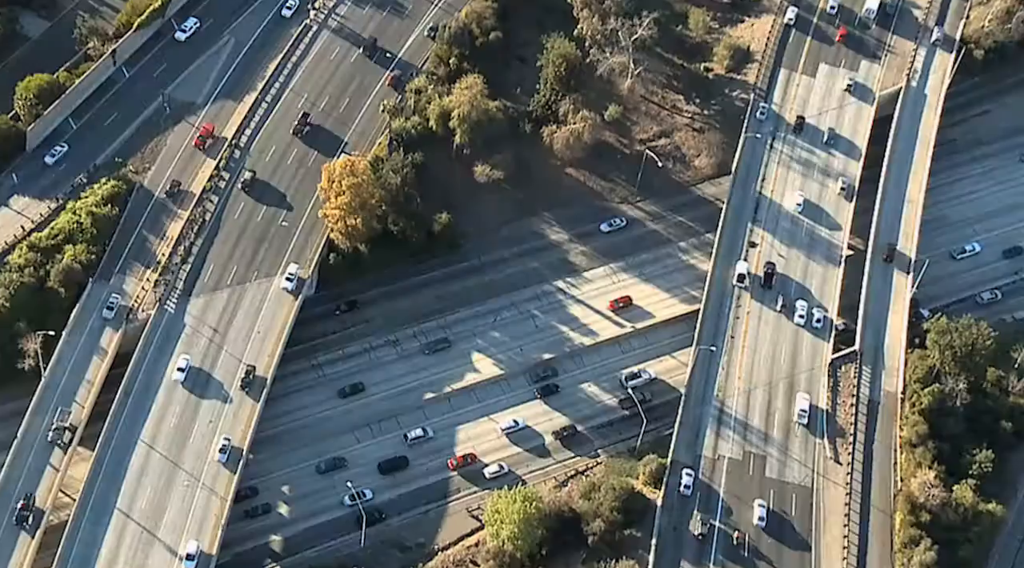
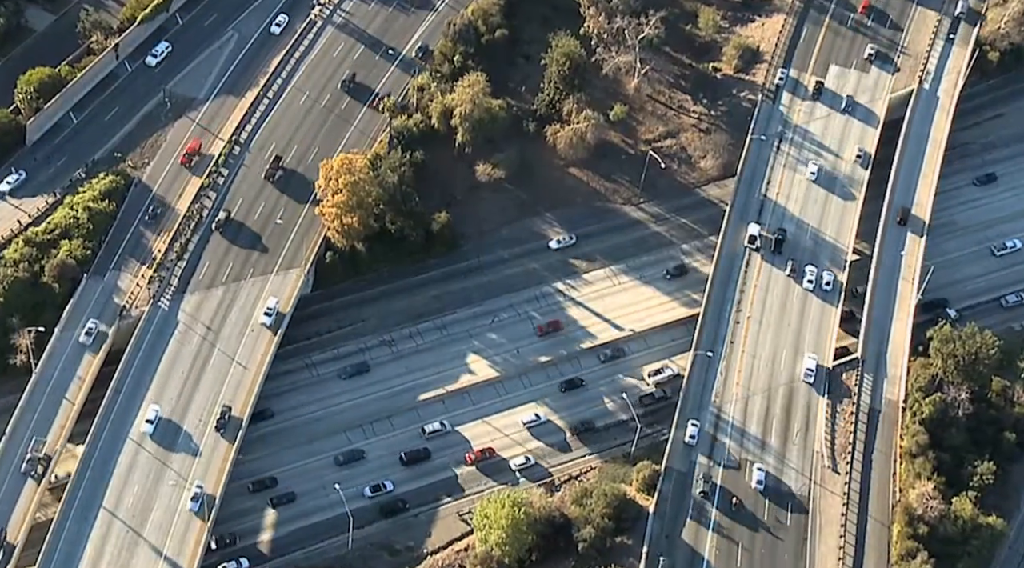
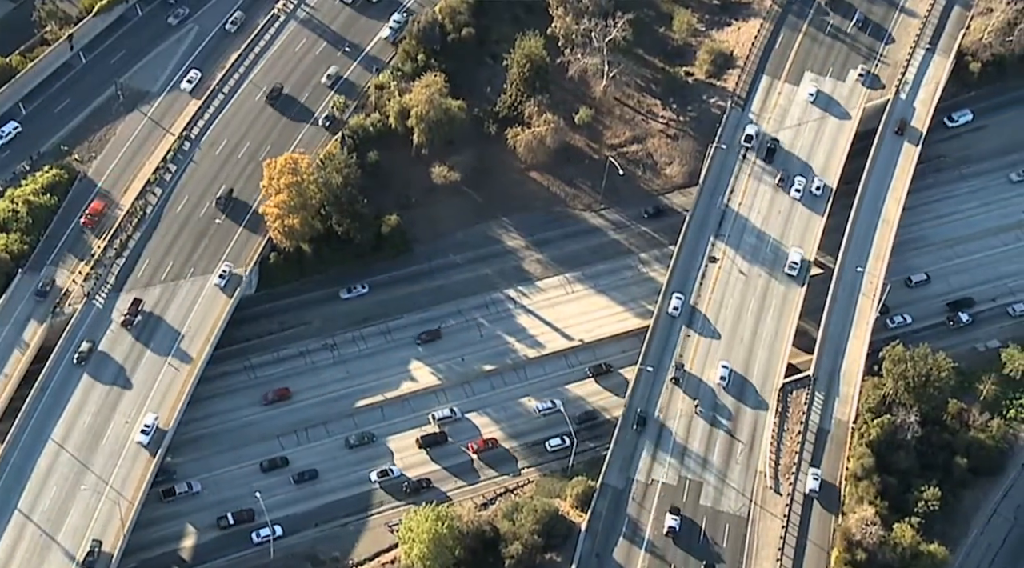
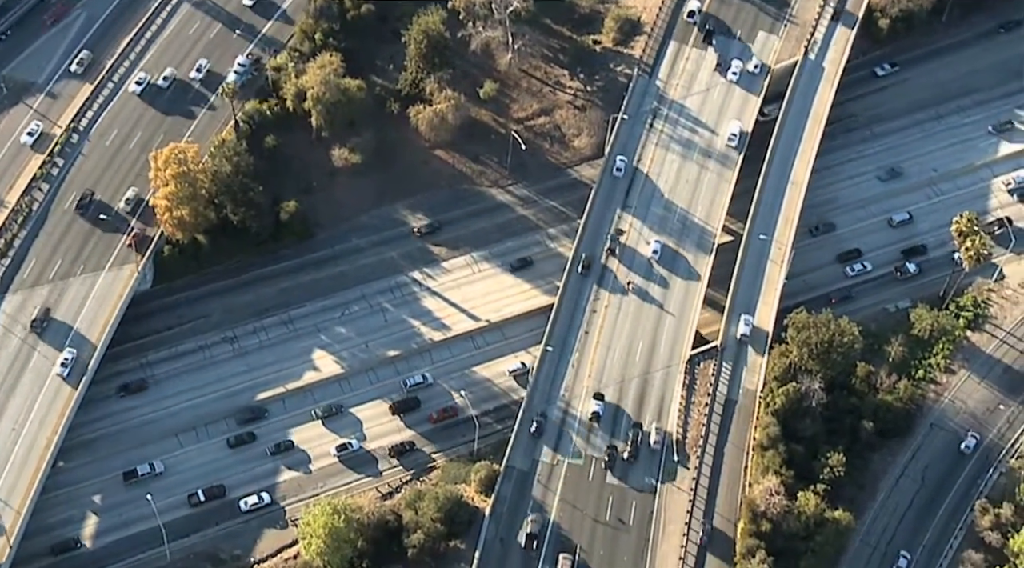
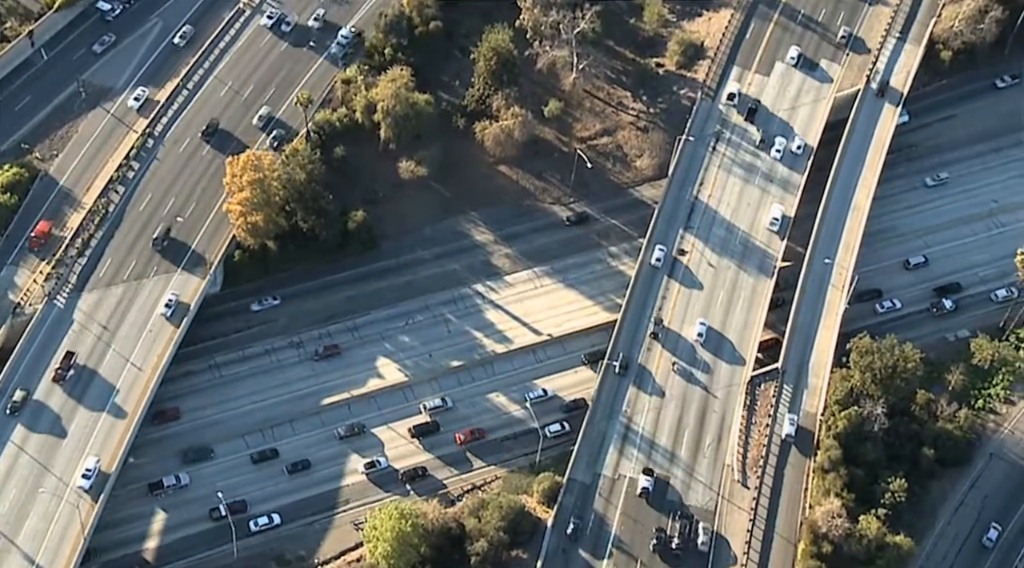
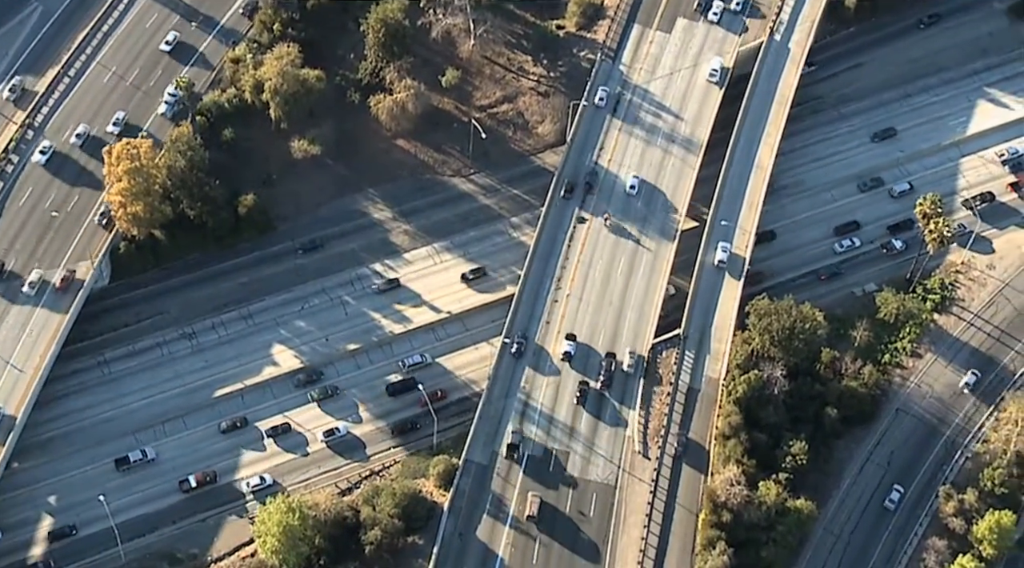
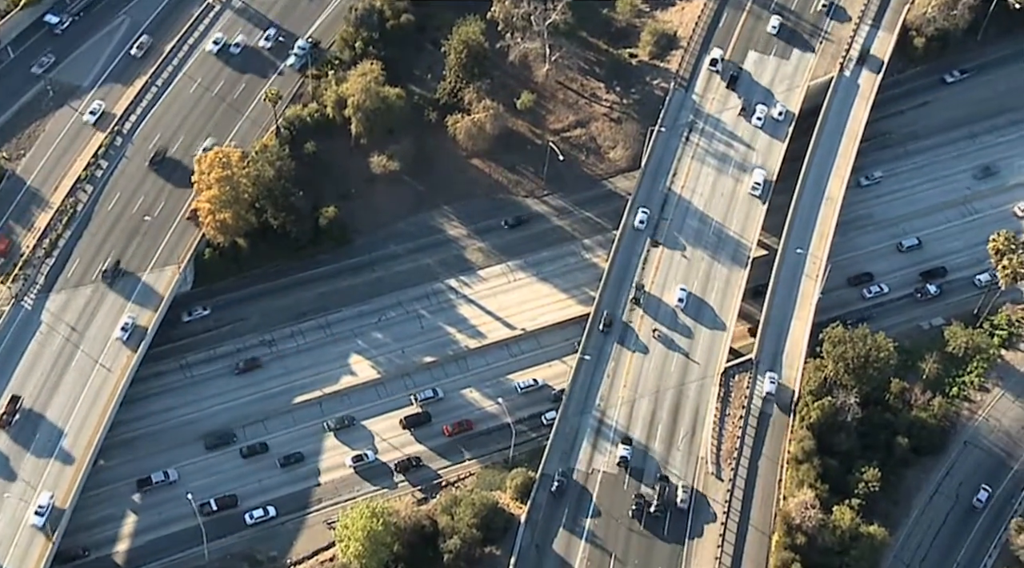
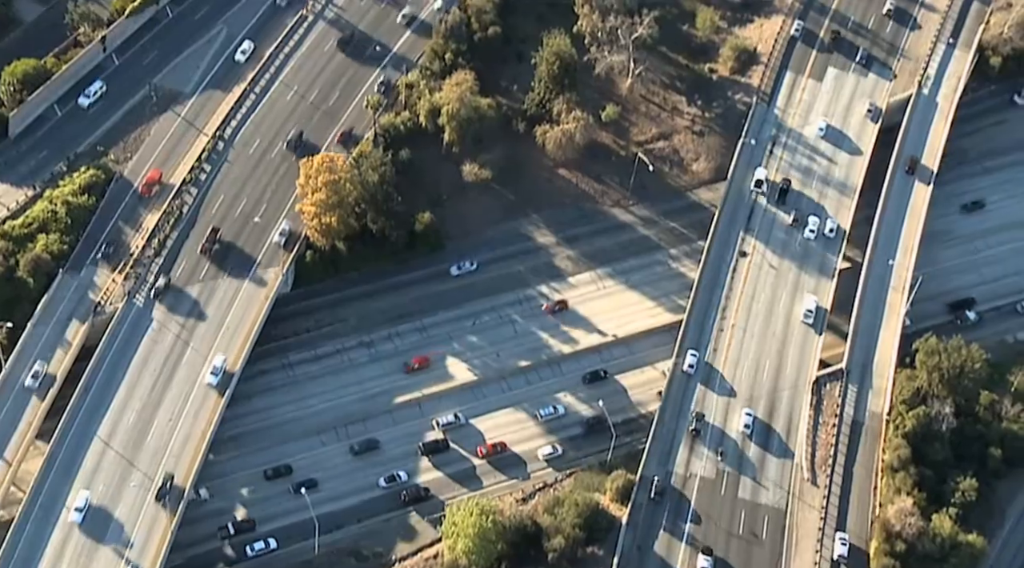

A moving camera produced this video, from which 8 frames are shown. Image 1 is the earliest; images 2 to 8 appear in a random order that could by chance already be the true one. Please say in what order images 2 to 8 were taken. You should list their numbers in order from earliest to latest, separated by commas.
2, 8, 3, 5, 7, 4, 6
